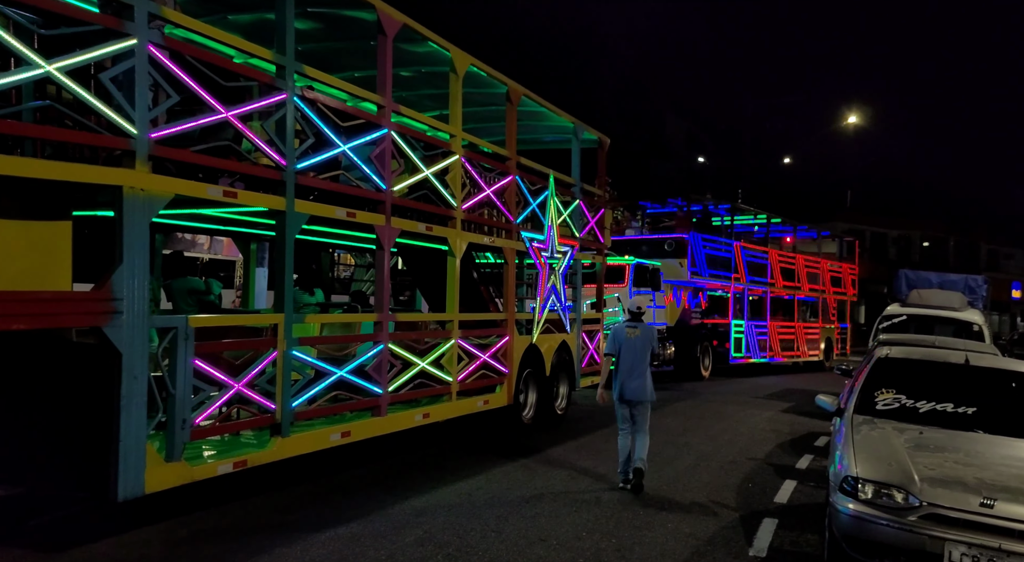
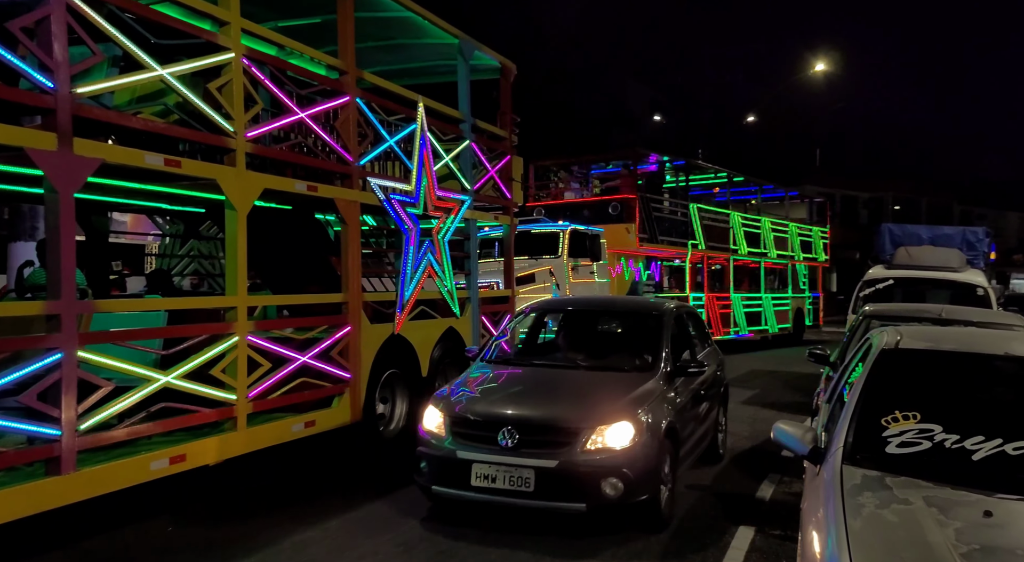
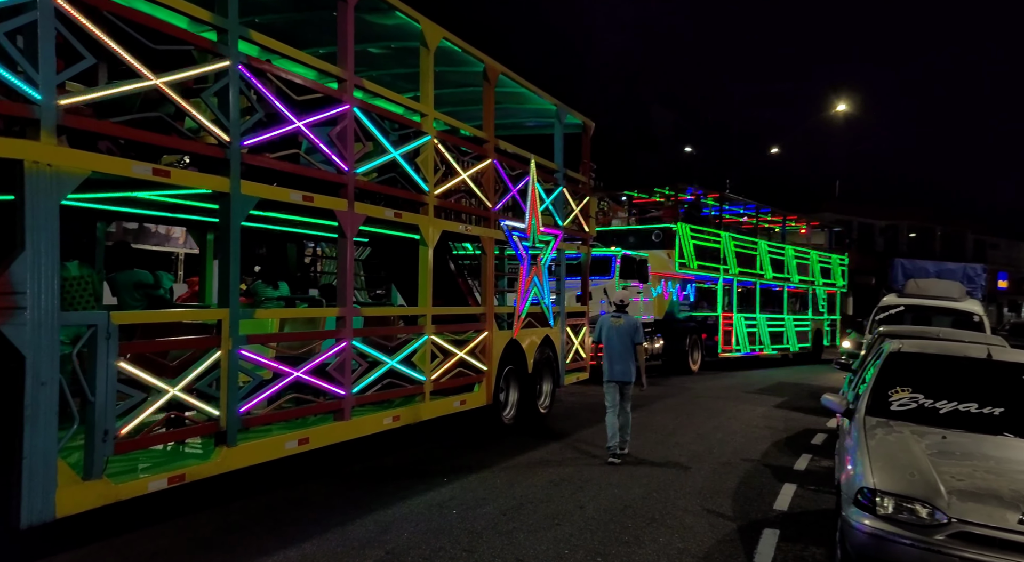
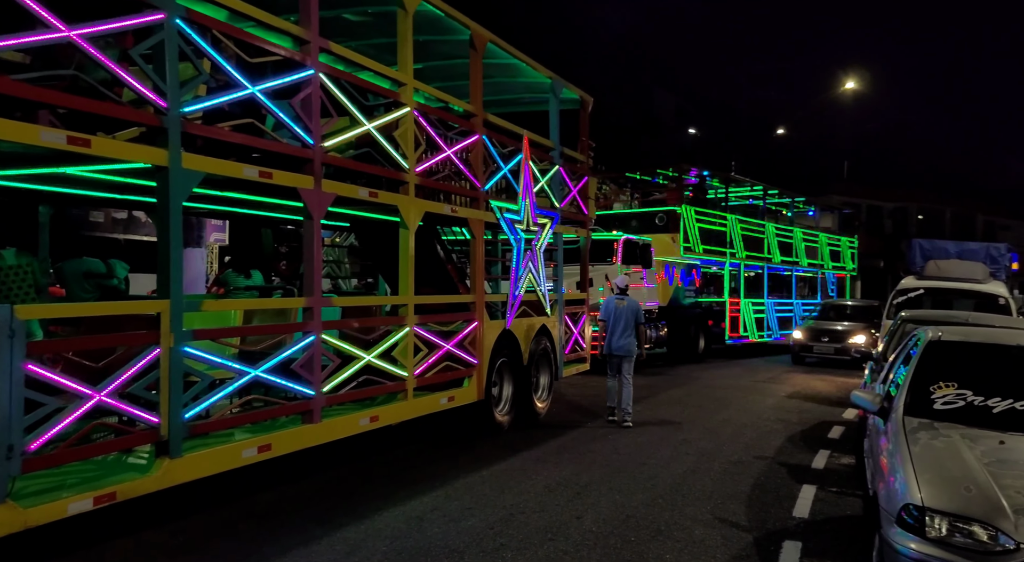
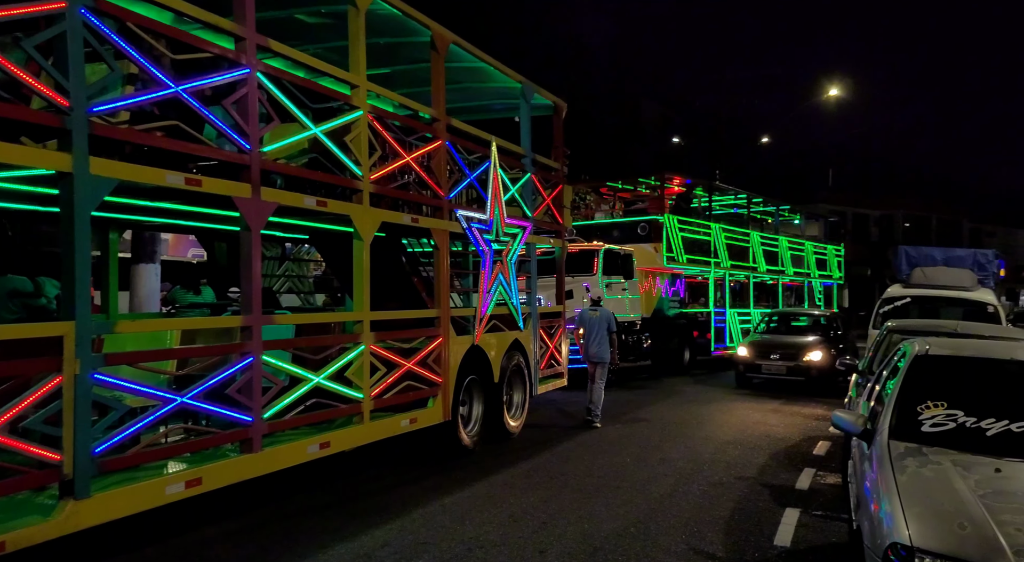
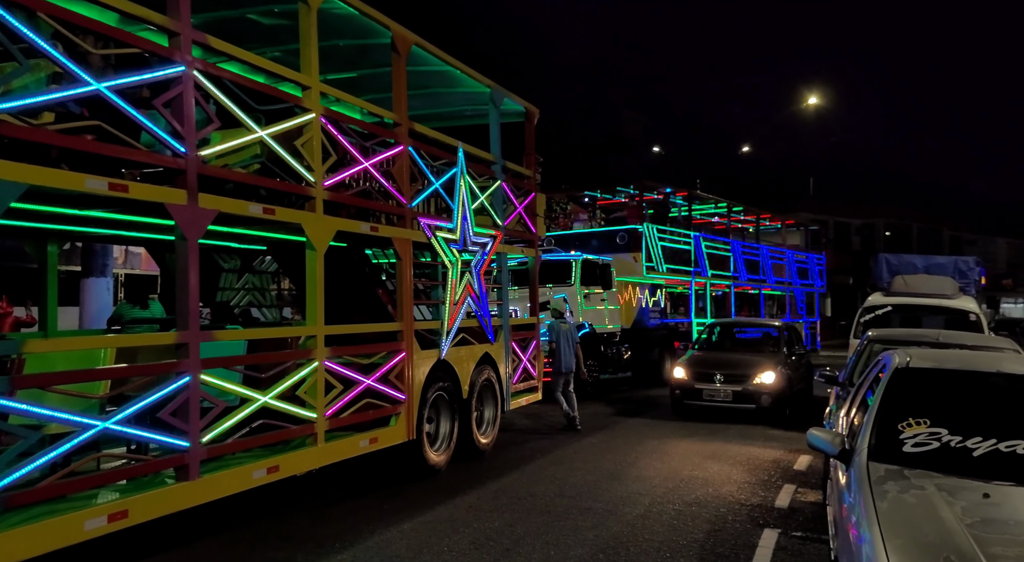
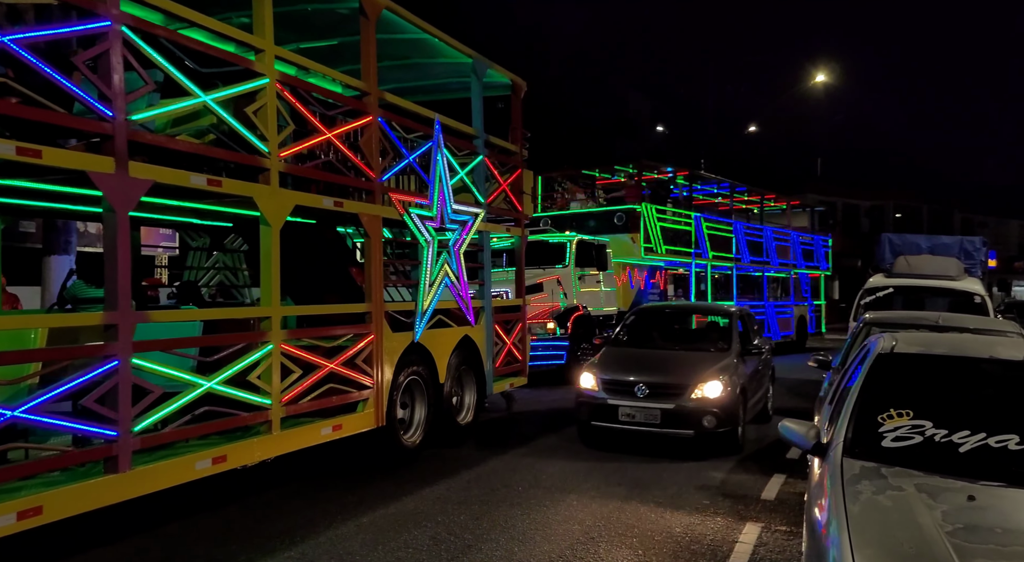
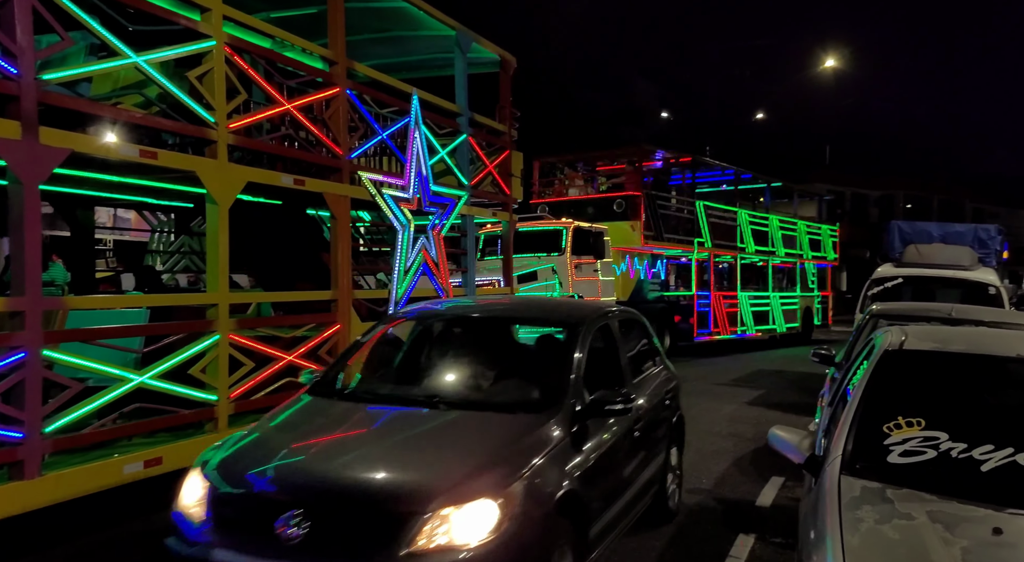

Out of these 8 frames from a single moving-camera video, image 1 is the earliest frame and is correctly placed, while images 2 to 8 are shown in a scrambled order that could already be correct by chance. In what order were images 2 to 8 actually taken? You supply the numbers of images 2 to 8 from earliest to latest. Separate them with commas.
3, 4, 5, 6, 7, 2, 8
